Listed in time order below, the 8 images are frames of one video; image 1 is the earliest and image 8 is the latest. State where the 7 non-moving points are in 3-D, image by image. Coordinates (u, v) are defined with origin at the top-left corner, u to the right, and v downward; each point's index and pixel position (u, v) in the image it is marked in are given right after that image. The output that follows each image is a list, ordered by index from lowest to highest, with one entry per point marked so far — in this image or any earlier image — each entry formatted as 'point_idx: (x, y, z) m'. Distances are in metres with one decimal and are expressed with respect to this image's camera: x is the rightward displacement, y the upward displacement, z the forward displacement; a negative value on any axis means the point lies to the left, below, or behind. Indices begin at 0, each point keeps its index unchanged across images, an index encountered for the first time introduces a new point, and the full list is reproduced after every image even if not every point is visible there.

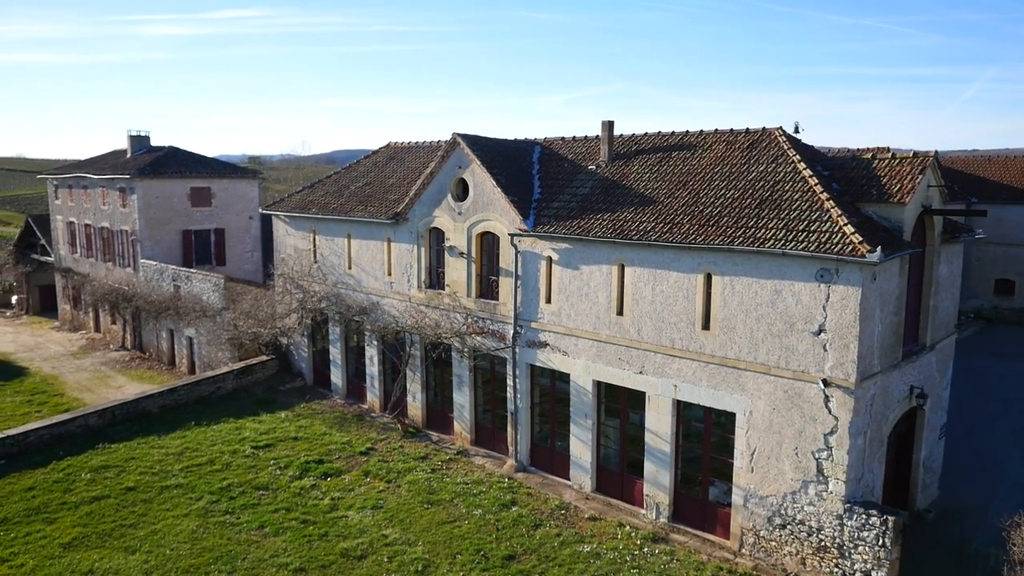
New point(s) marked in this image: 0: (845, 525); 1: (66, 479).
0: (+5.3, -3.7, +11.6) m
1: (-9.5, -4.1, +15.6) m
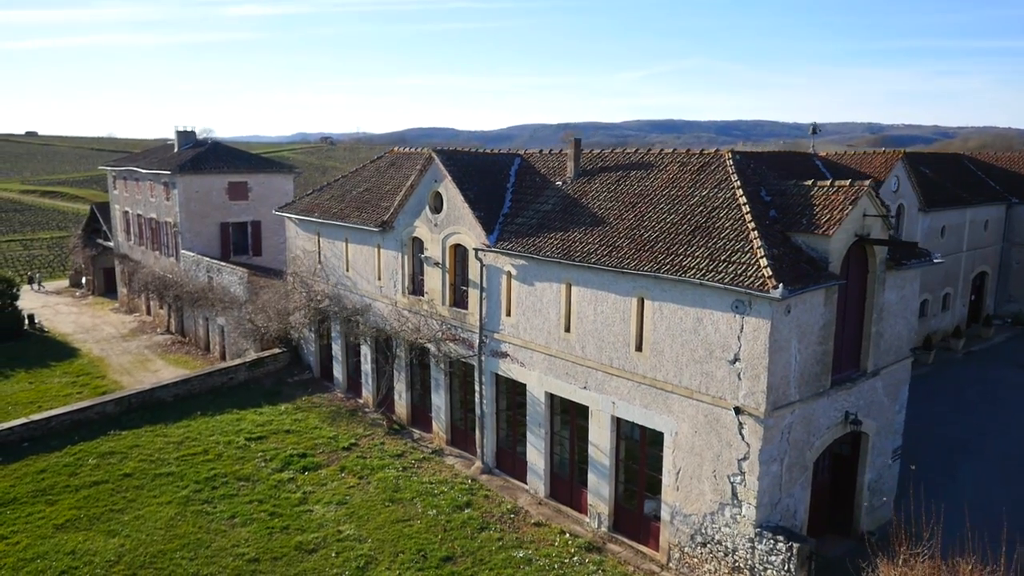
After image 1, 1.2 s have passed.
0: (+4.0, -4.2, +11.9) m
1: (-10.3, -4.2, +17.4) m
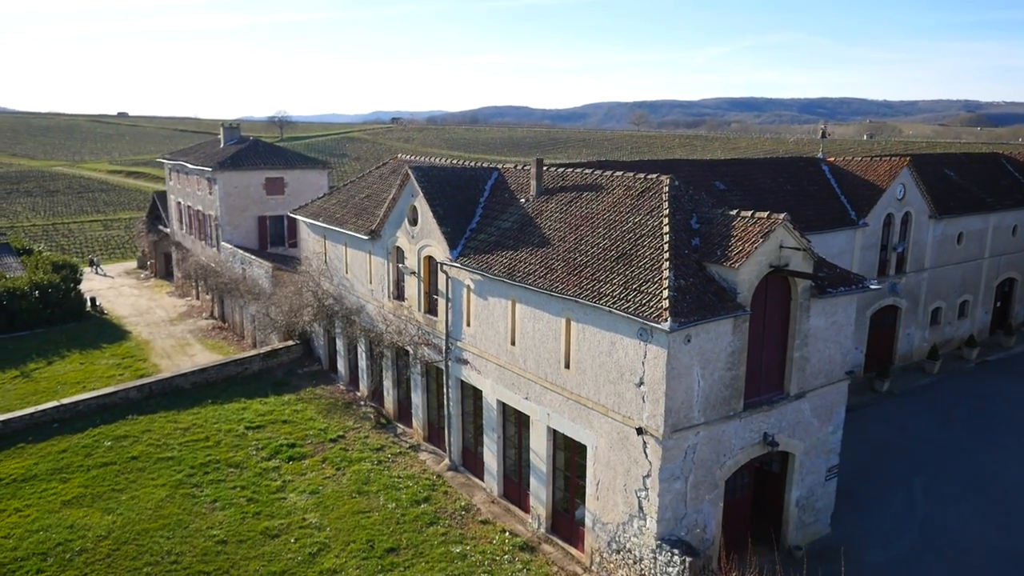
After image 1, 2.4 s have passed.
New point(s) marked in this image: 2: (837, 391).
0: (+2.5, -4.7, +12.8) m
1: (-11.2, -4.2, +19.6) m
2: (+6.7, -2.1, +15.0) m
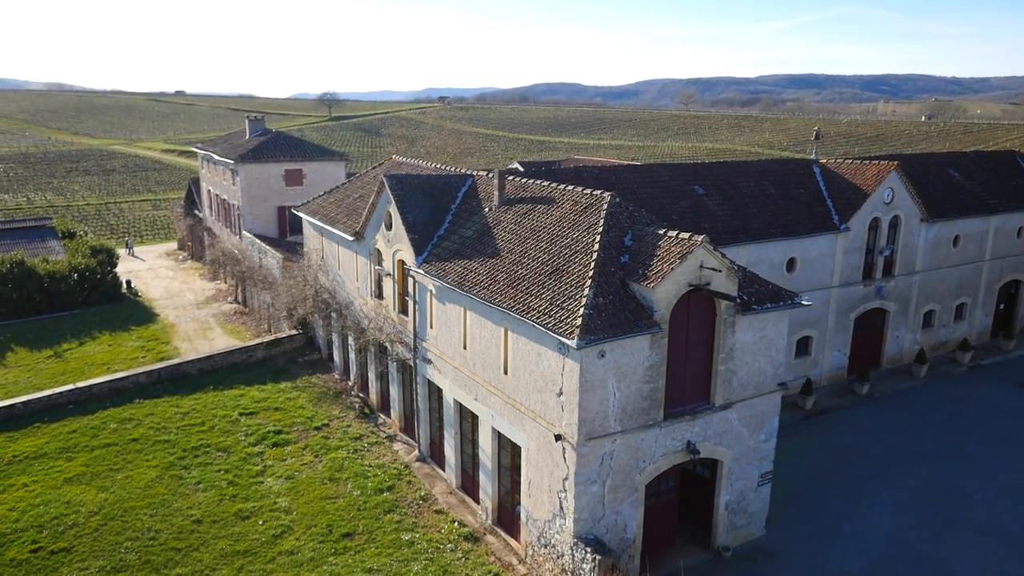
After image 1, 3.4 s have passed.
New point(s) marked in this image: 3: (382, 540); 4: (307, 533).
0: (+1.2, -5.0, +13.8) m
1: (-12.1, -4.1, +21.4) m
2: (+5.5, -2.4, +15.7) m
3: (-2.8, -5.6, +16.2) m
4: (-4.6, -5.5, +16.5) m
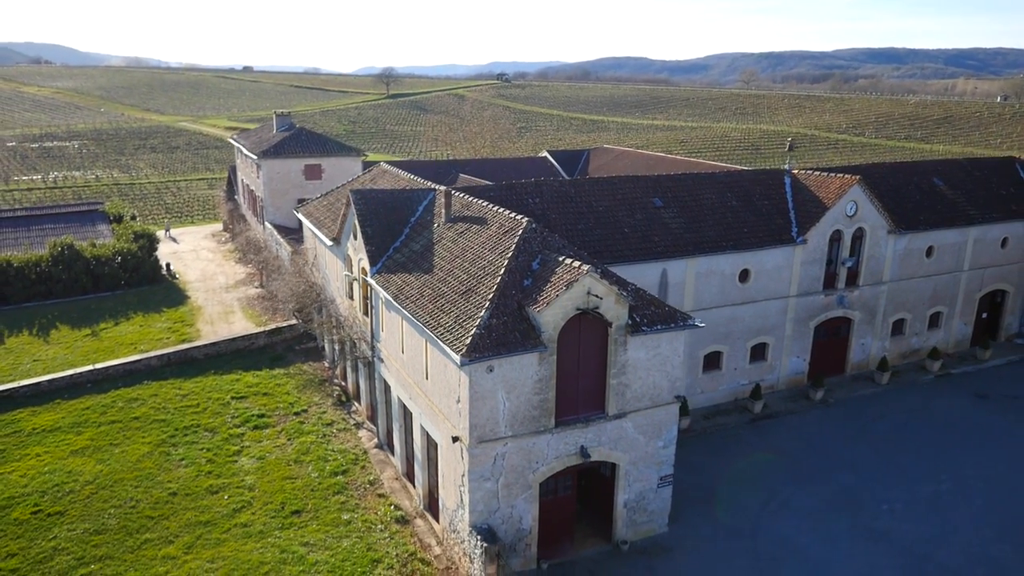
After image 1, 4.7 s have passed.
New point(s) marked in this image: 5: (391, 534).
0: (-0.9, -5.5, +15.8) m
1: (-13.5, -3.9, +24.5) m
2: (+3.6, -2.9, +17.3) m
3: (-4.7, -5.8, +18.6) m
4: (-6.5, -5.7, +19.0) m
5: (-2.9, -6.0, +17.9) m
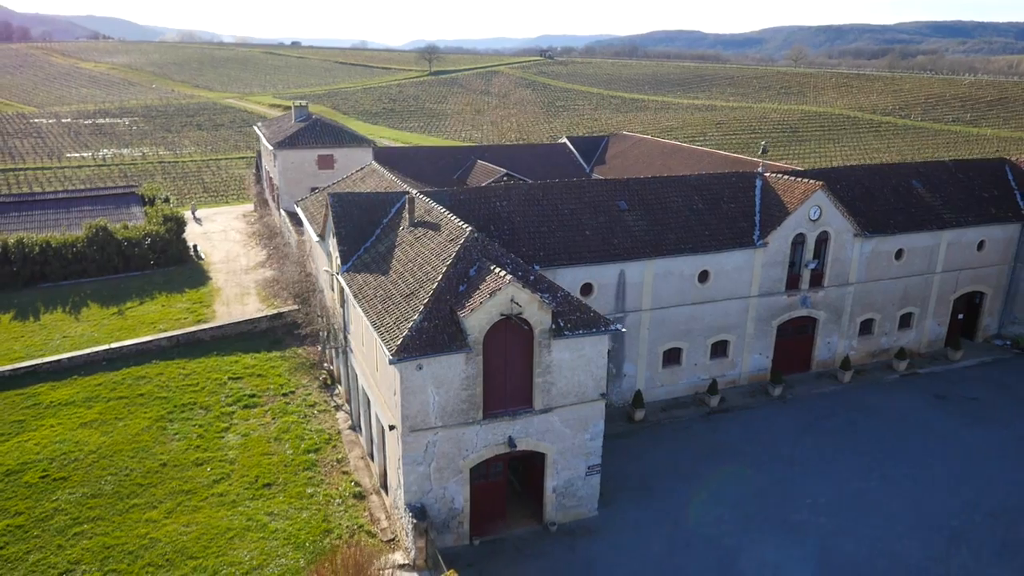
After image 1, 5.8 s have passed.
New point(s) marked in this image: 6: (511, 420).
0: (-2.6, -5.6, +17.9) m
1: (-14.6, -3.5, +27.2) m
2: (+2.1, -3.1, +18.9) m
3: (-6.3, -5.8, +20.8) m
4: (-7.9, -5.6, +21.3) m
5: (-4.5, -6.0, +20.1) m
6: (0.0, -3.3, +18.1) m
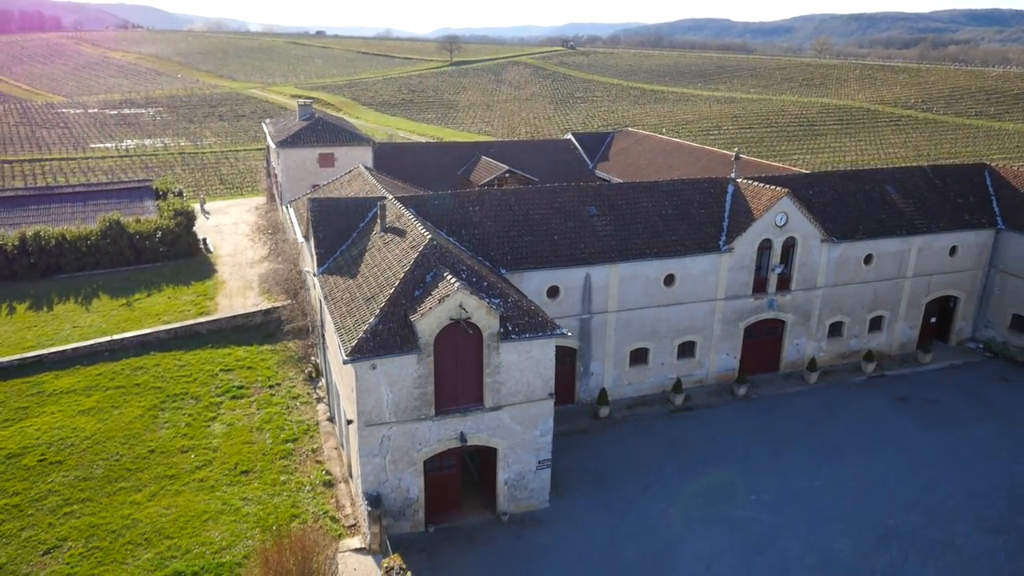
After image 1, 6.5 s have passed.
0: (-3.9, -5.7, +19.3) m
1: (-15.6, -3.3, +29.0) m
2: (+0.8, -3.3, +20.2) m
3: (-7.5, -5.8, +22.4) m
4: (-9.2, -5.6, +23.0) m
5: (-5.8, -6.1, +21.6) m
6: (-1.3, -3.4, +19.4) m
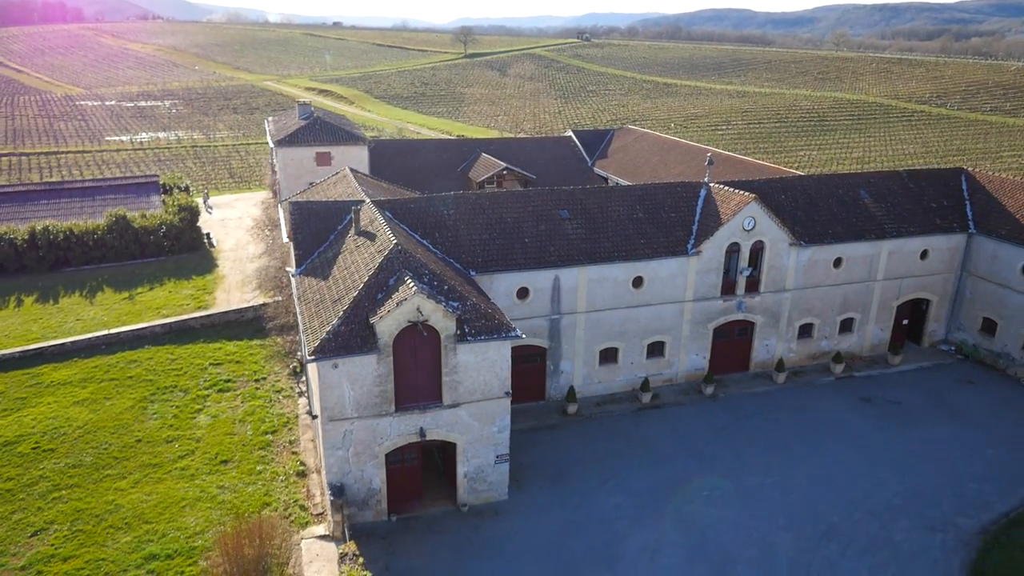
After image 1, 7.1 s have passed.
0: (-5.2, -5.8, +20.5) m
1: (-16.6, -3.2, +30.4) m
2: (-0.4, -3.4, +21.3) m
3: (-8.7, -5.8, +23.7) m
4: (-10.3, -5.6, +24.3) m
5: (-7.0, -6.1, +22.9) m
6: (-2.5, -3.5, +20.6) m
